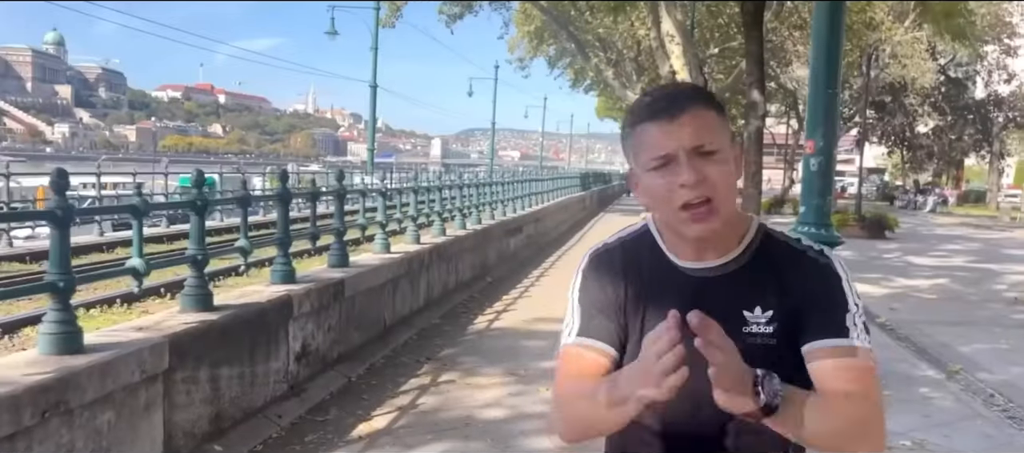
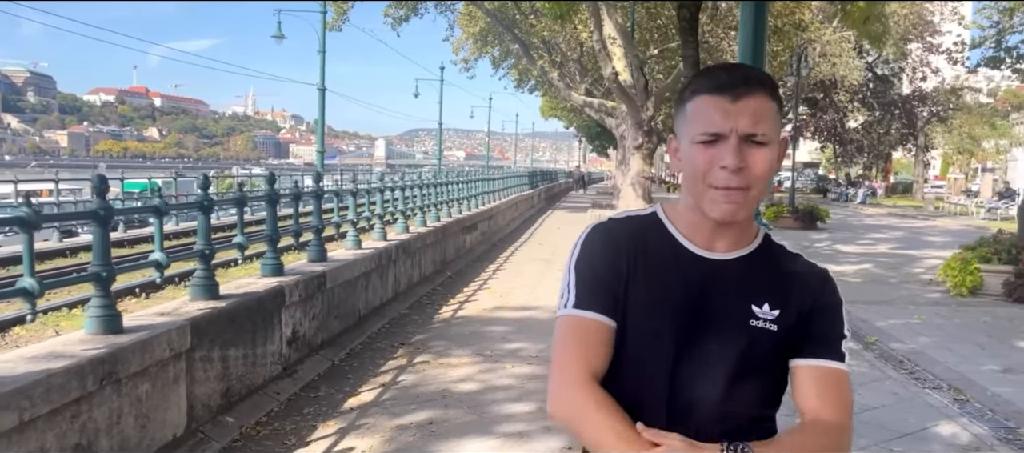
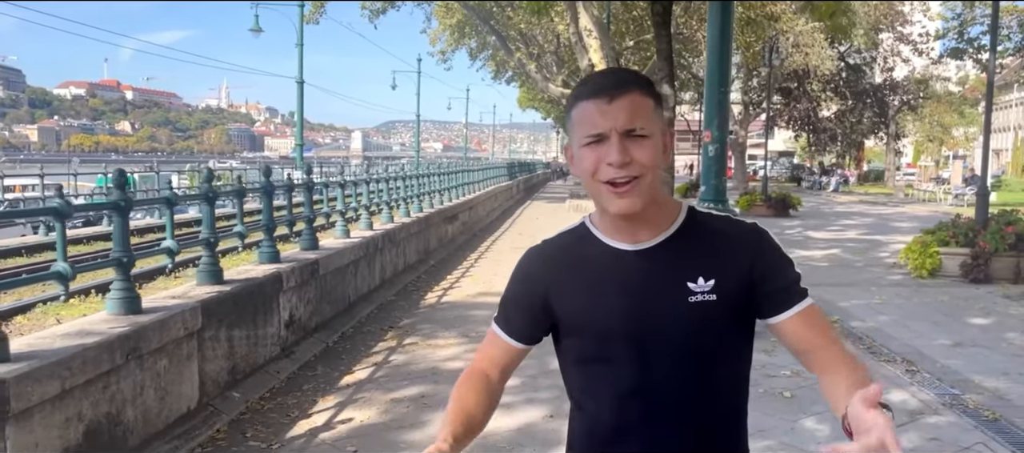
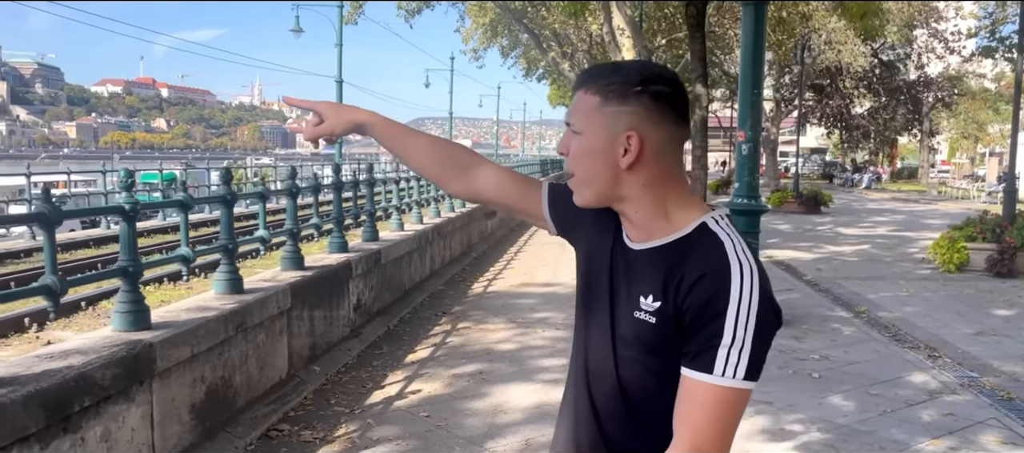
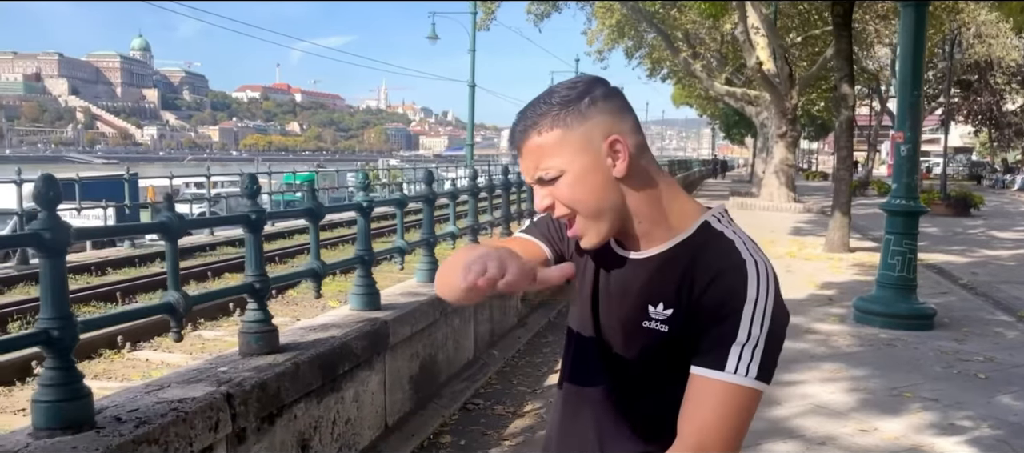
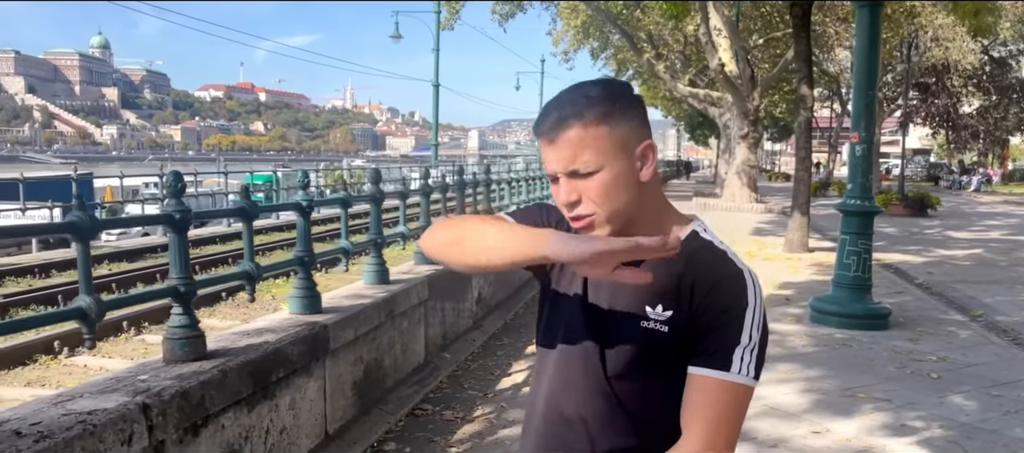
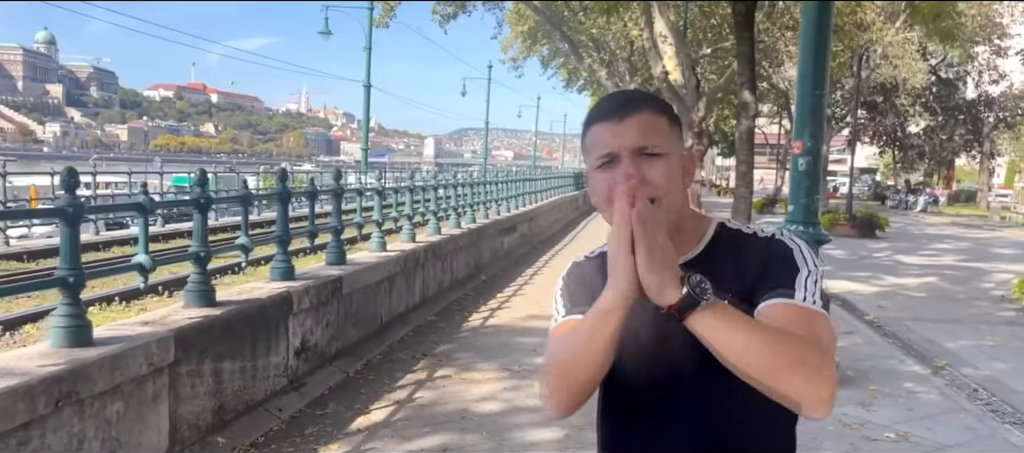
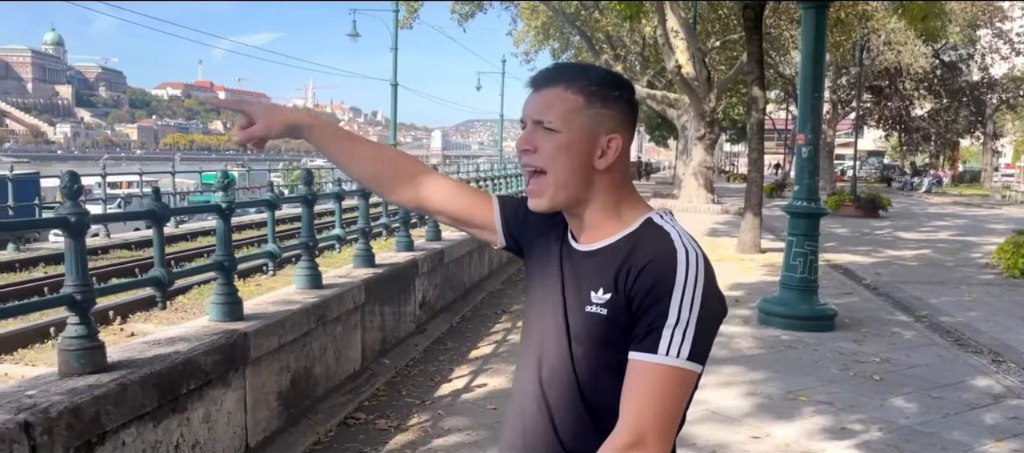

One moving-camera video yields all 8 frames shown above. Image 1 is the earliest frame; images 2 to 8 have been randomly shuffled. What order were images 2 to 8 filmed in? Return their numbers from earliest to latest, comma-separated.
7, 2, 3, 4, 8, 6, 5
